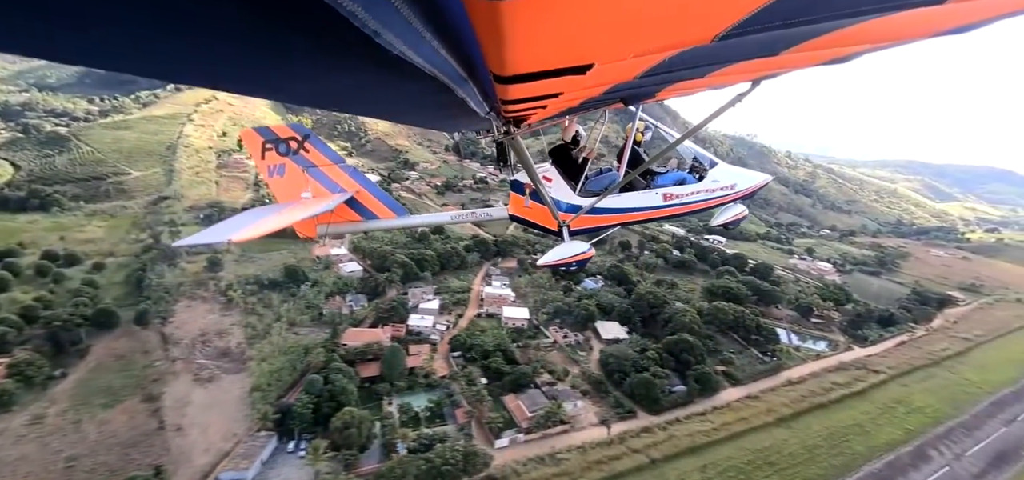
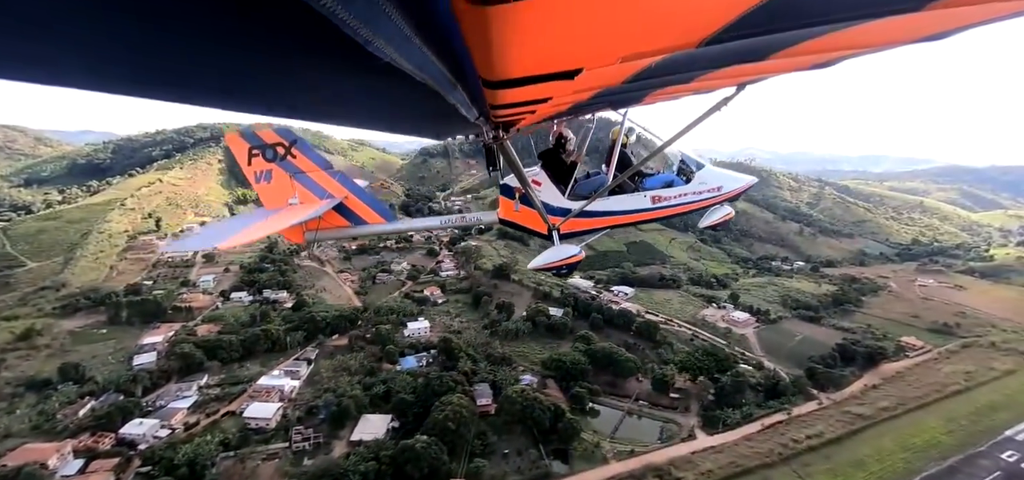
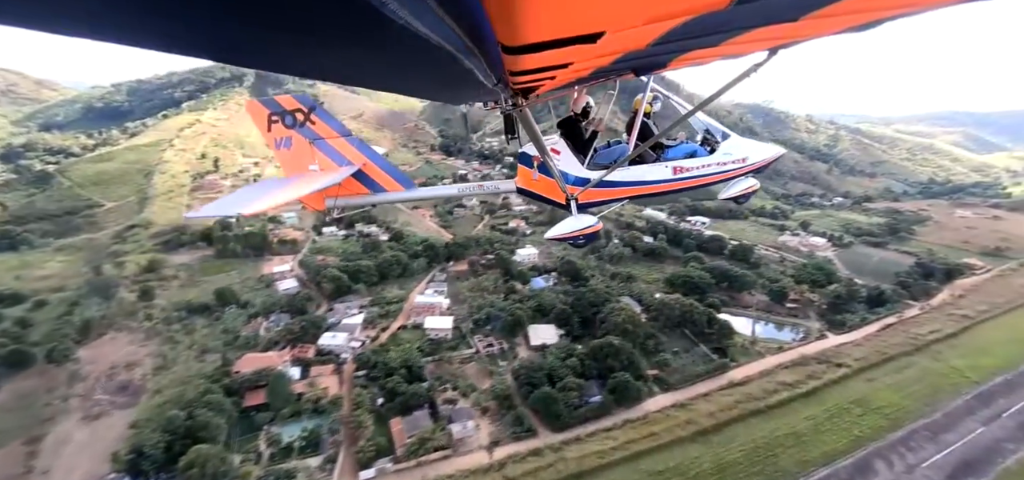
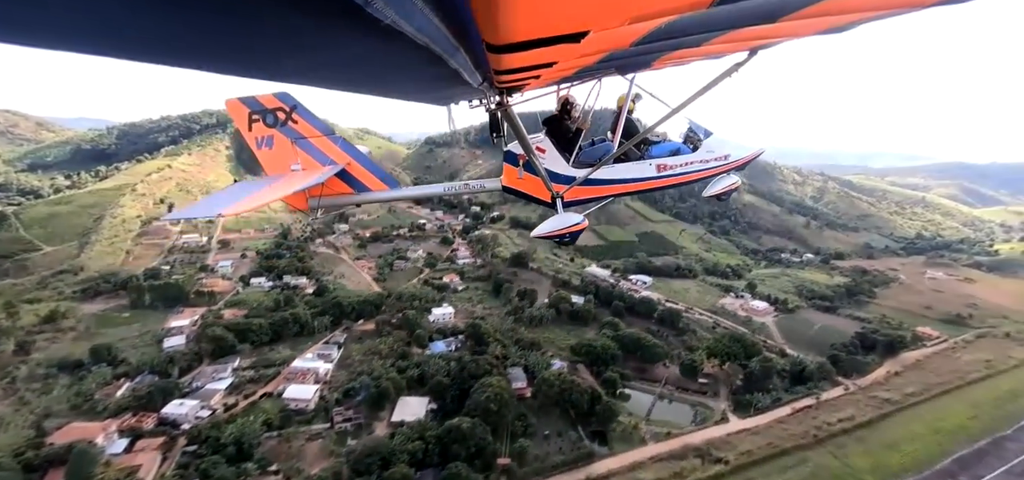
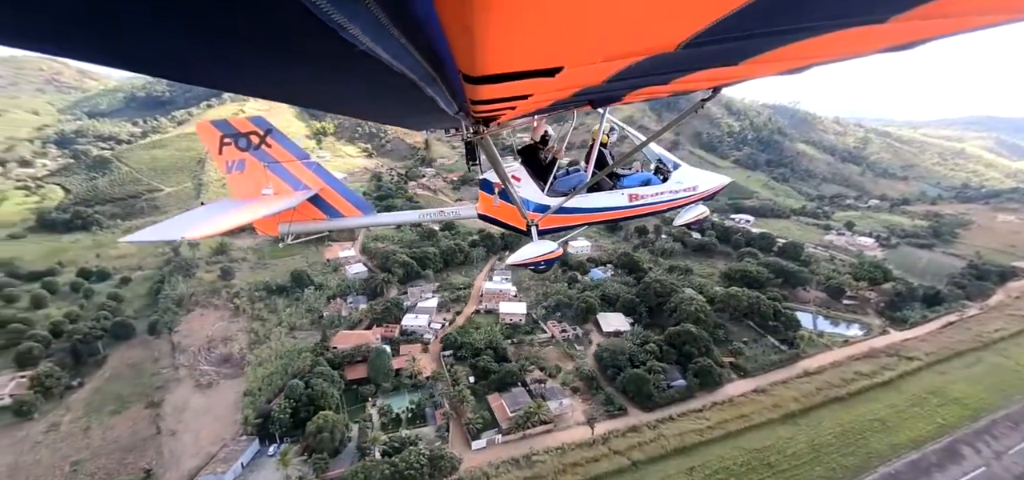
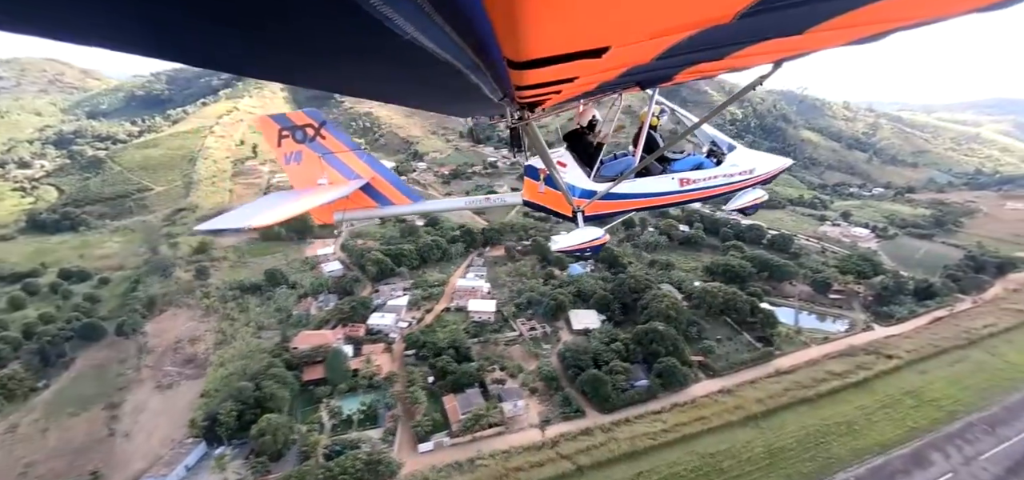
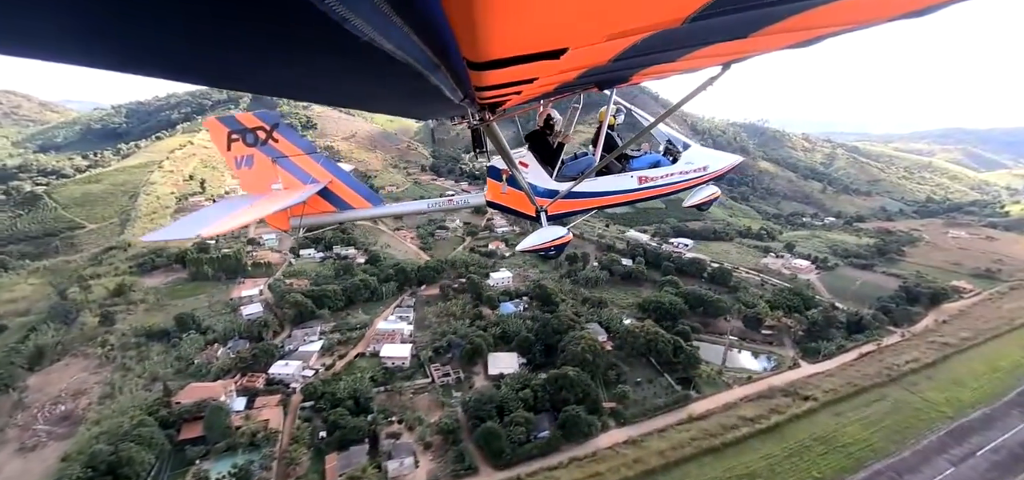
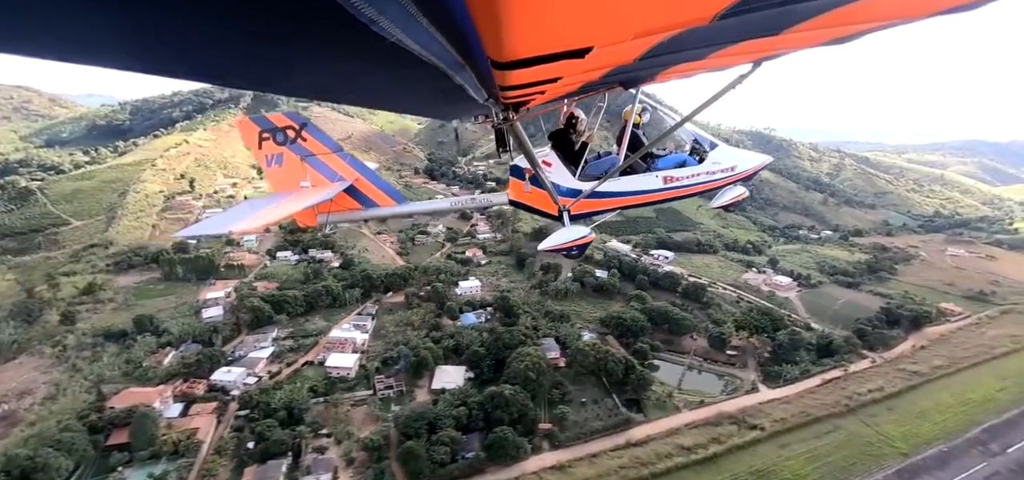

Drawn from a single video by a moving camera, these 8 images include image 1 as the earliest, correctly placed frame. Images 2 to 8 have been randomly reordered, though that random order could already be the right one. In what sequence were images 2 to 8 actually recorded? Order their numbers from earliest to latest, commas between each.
5, 6, 3, 7, 8, 4, 2
